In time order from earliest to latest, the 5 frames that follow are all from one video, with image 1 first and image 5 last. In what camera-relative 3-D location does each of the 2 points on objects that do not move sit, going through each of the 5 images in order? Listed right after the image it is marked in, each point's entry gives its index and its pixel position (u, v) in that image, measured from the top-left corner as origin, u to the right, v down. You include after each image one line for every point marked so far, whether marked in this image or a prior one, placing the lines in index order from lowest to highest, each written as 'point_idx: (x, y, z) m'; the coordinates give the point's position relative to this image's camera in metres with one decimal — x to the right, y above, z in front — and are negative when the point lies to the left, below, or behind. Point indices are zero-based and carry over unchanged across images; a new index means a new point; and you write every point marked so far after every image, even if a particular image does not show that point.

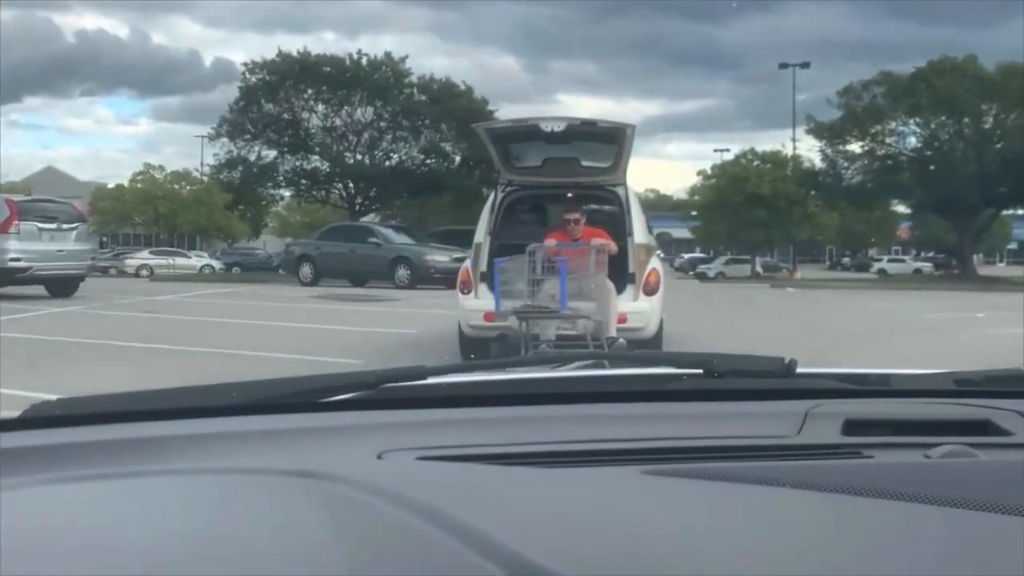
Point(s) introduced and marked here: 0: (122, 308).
0: (-5.8, -0.3, +16.8) m
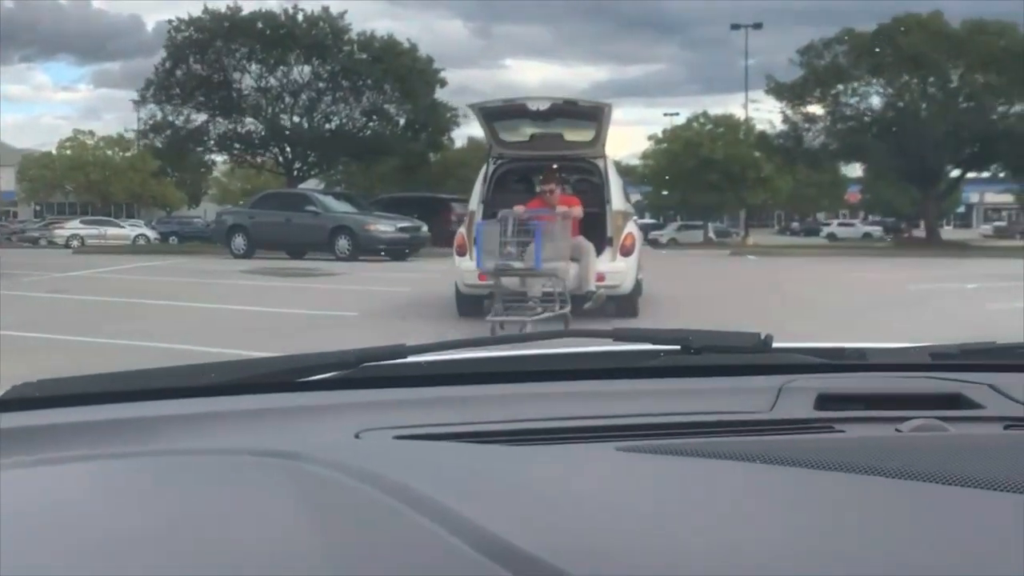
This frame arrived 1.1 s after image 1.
0: (-6.5, 0.0, +16.1) m
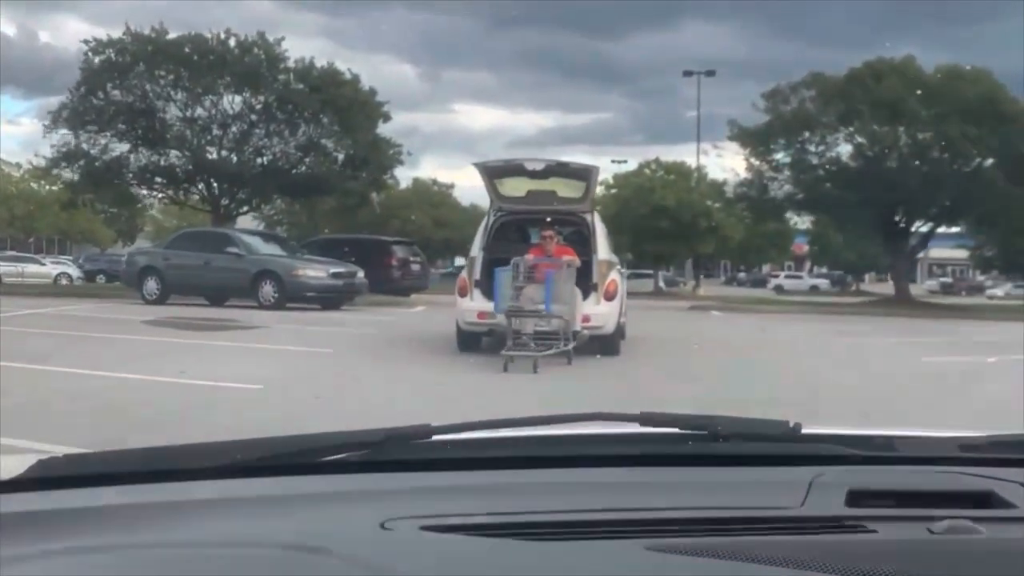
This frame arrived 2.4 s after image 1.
0: (-7.2, -0.5, +15.0) m
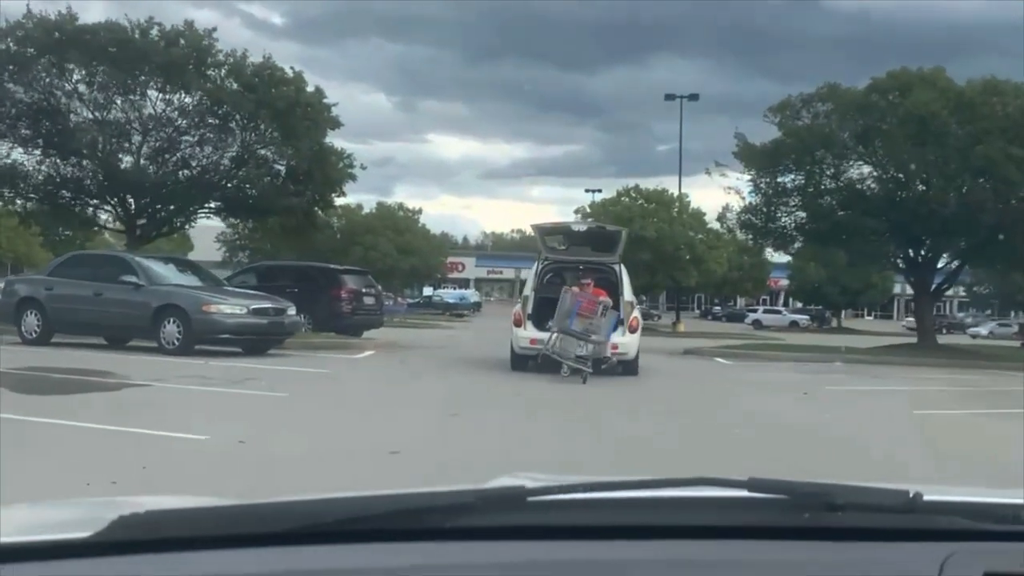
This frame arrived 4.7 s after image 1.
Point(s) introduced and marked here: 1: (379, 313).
0: (-7.6, -0.8, +13.5) m
1: (-2.2, -0.4, +18.9) m
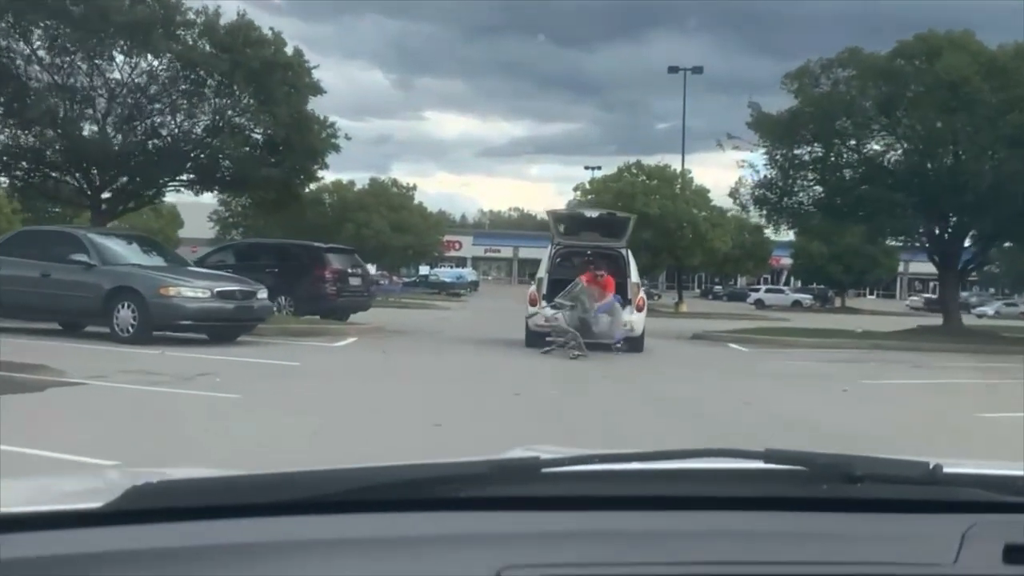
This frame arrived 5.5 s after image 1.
0: (-7.6, -0.5, +13.0) m
1: (-2.3, -0.1, +18.3) m
